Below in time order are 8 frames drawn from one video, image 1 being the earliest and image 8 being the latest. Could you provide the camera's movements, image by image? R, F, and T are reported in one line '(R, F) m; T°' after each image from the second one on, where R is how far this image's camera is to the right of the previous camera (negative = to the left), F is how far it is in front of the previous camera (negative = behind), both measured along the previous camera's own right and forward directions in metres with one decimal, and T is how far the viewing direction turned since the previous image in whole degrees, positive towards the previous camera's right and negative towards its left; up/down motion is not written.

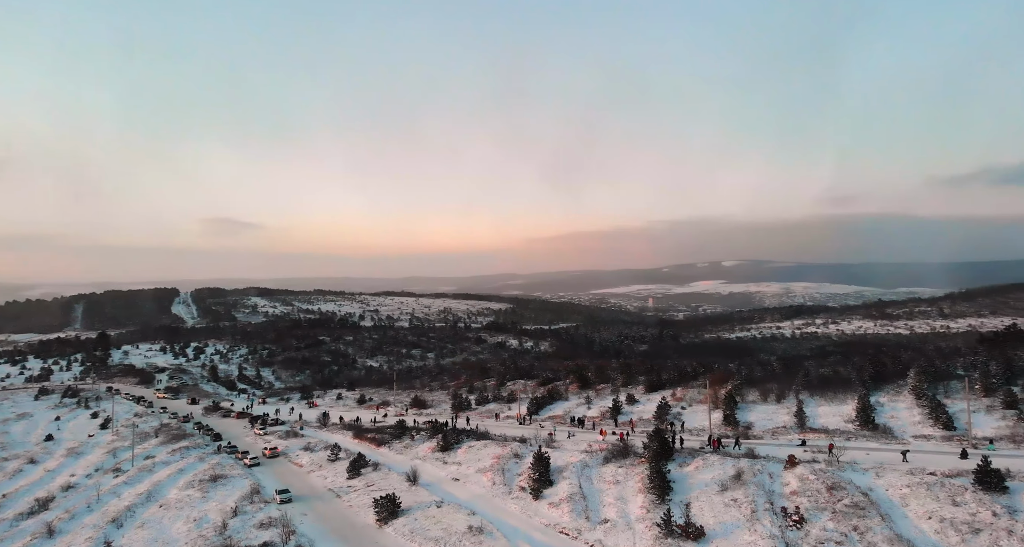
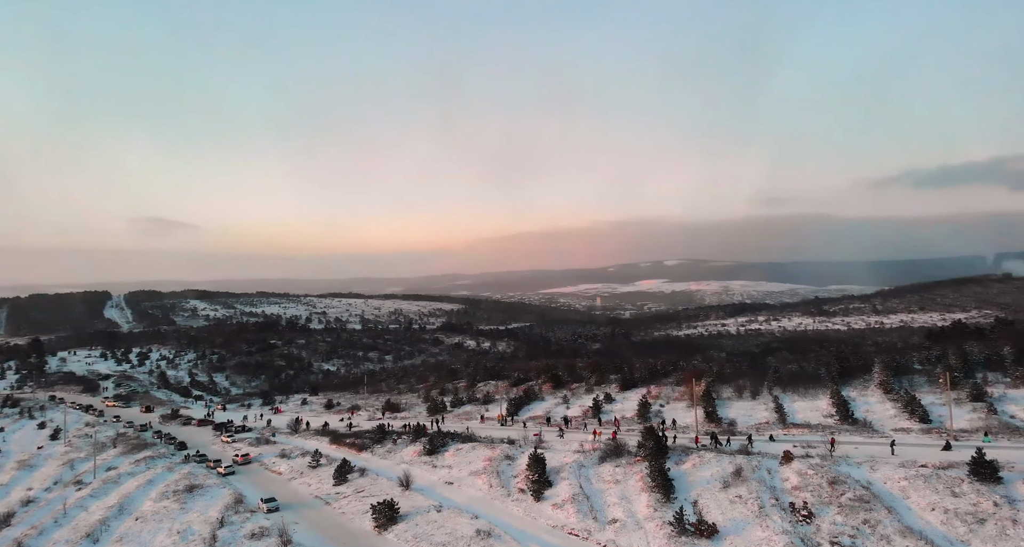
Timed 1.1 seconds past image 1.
(-1.3, +0.1) m; +3°
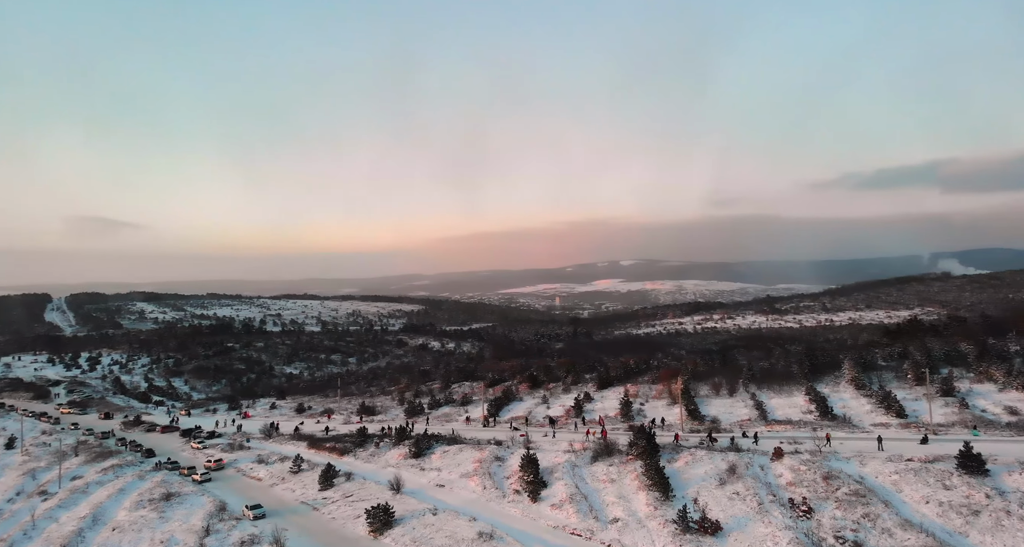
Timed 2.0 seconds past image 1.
(-1.0, 0.0) m; +3°
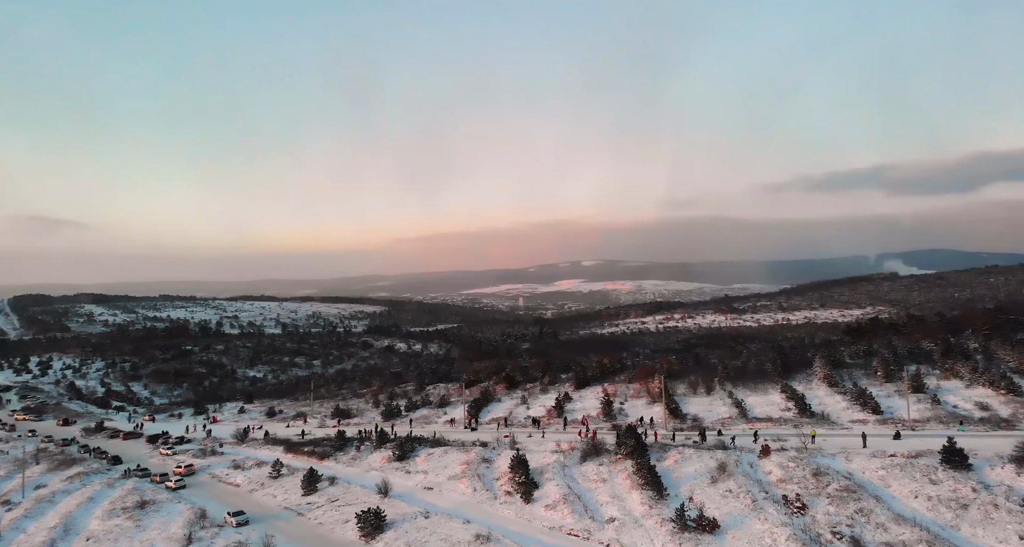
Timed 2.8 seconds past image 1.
(-0.8, +0.1) m; +3°
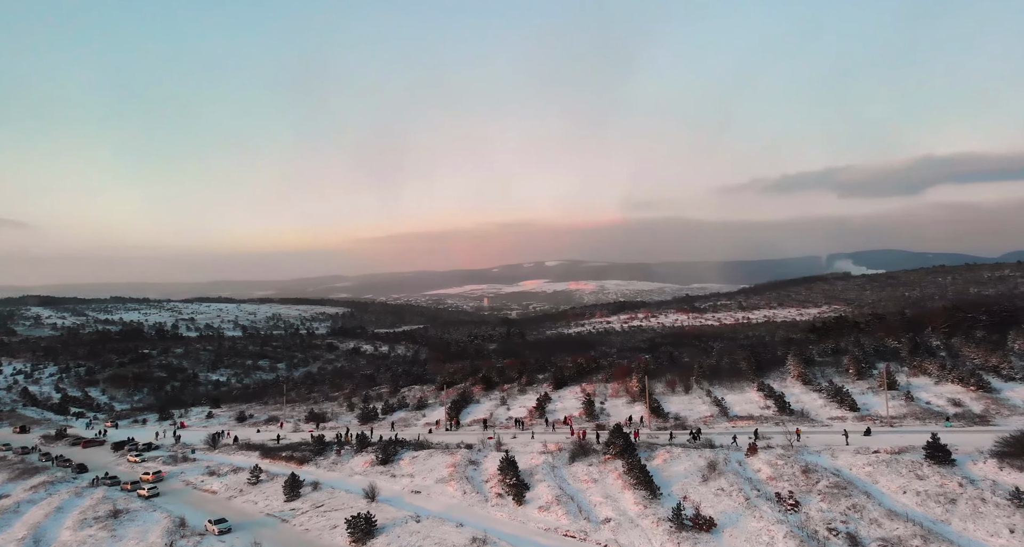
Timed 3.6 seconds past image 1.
(-0.7, +0.1) m; +3°
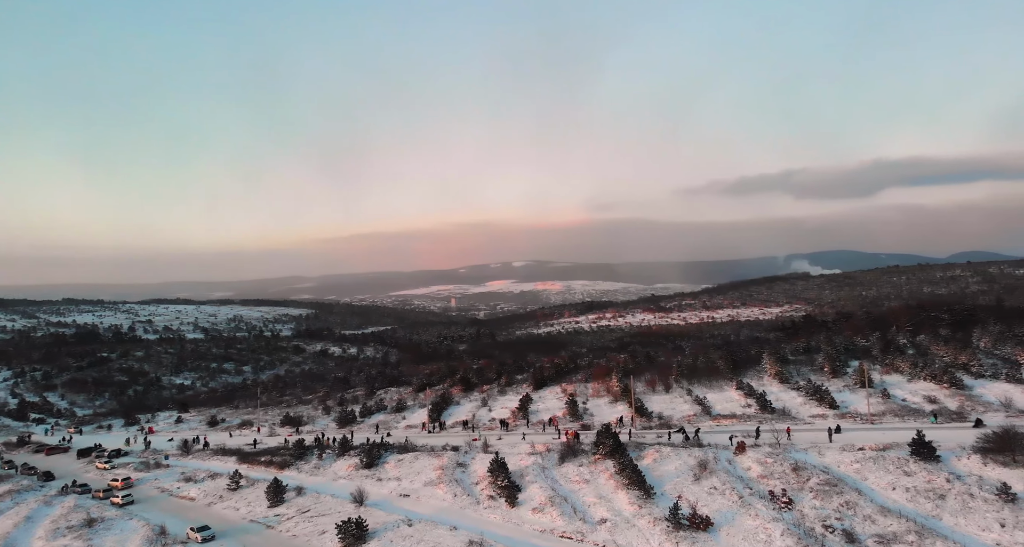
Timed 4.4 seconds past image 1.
(-0.7, +0.1) m; +2°
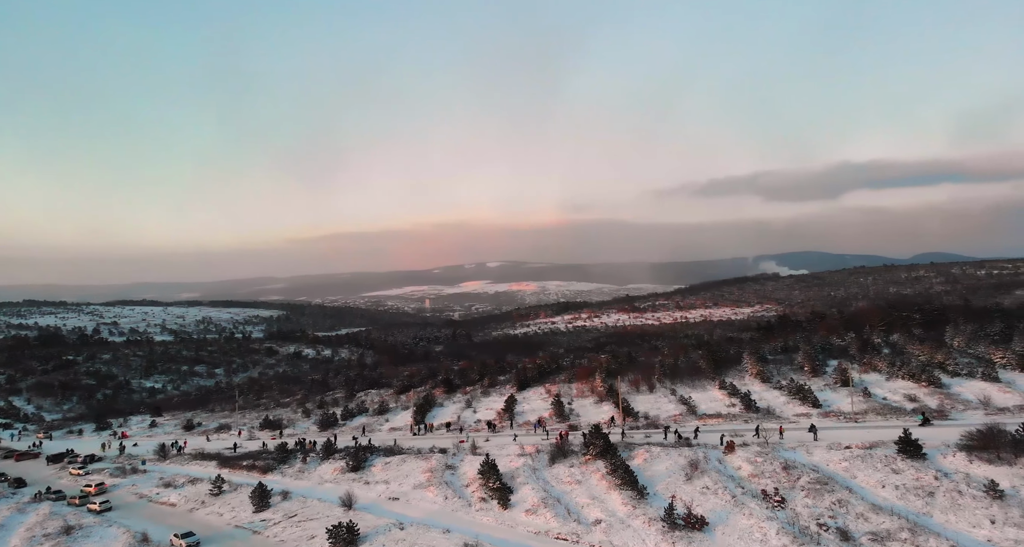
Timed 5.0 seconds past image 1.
(-0.5, +0.1) m; +2°
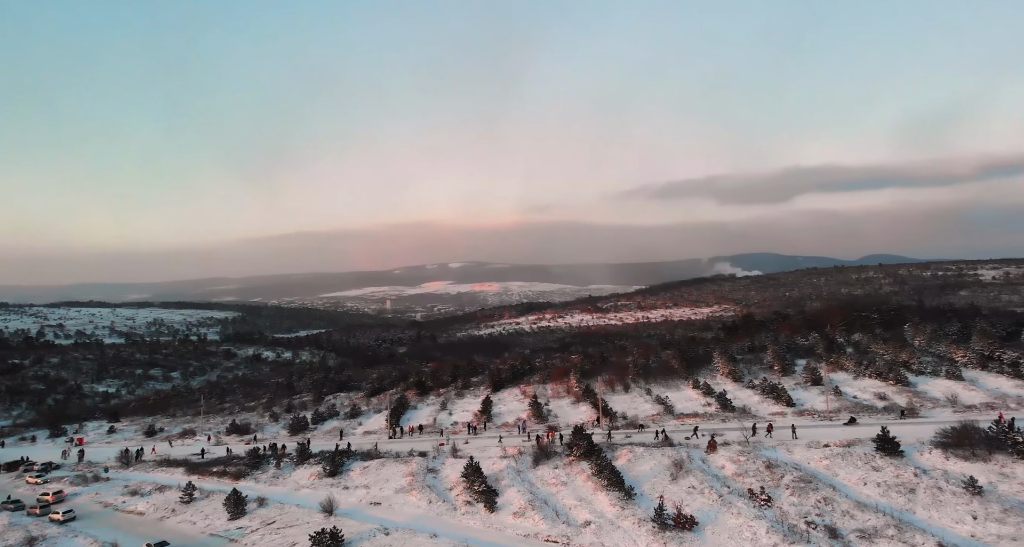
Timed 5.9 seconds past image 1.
(-0.7, +0.1) m; +3°
